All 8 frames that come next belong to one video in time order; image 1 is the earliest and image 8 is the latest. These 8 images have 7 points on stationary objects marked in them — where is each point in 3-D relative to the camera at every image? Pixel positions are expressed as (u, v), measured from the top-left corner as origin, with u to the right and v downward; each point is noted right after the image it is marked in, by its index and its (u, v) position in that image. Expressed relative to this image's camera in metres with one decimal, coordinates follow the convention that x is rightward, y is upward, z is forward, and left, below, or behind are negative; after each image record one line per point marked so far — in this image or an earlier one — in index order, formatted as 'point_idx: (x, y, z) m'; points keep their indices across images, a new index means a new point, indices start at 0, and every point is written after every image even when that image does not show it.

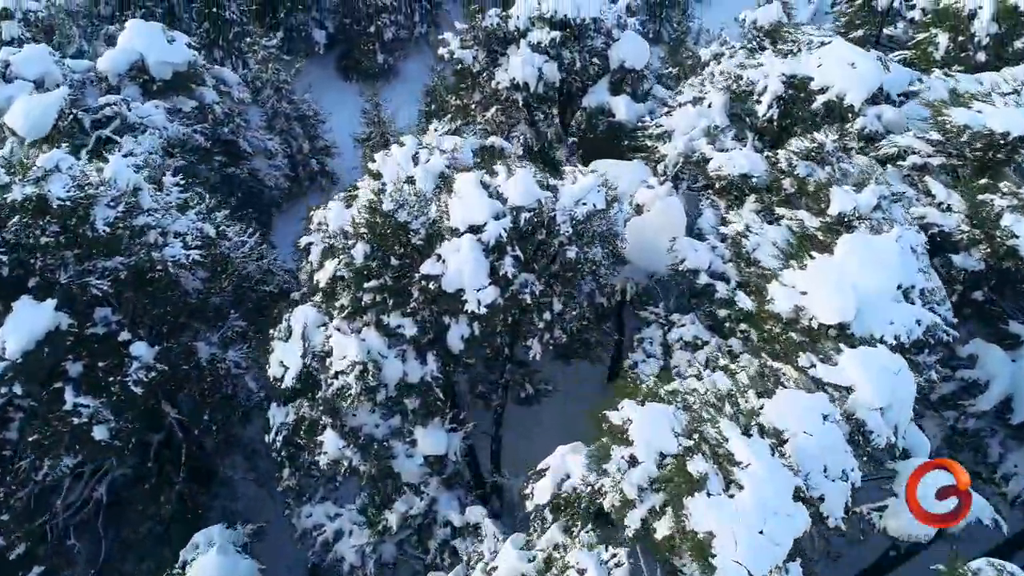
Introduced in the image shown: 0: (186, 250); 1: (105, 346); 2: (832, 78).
0: (-7.1, +0.8, +16.0) m
1: (-8.4, -1.2, +15.1) m
2: (+7.4, +4.9, +16.9) m
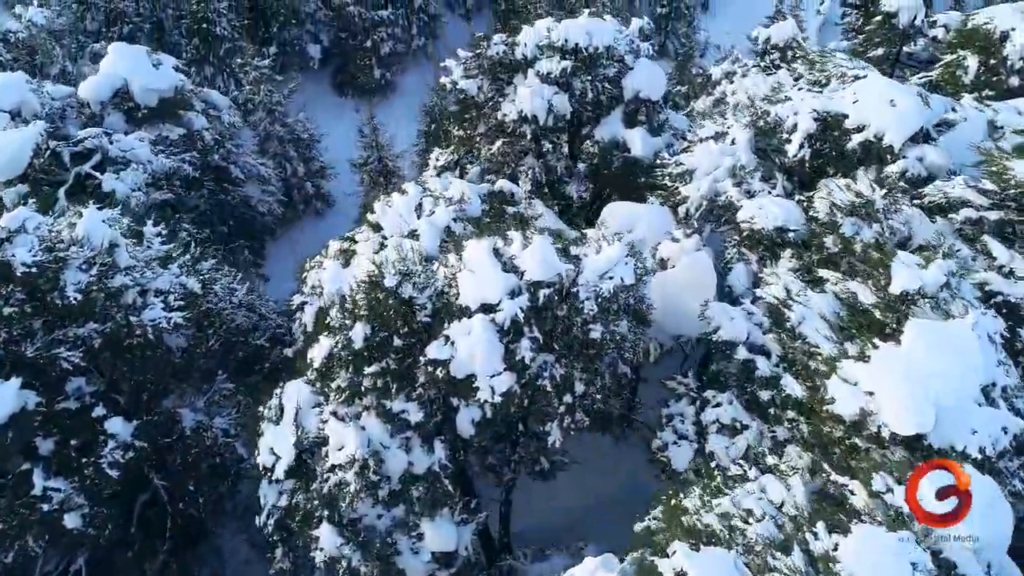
0: (-6.9, -0.5, +14.6) m
1: (-8.1, -2.5, +13.7) m
2: (+7.6, +3.7, +15.6) m
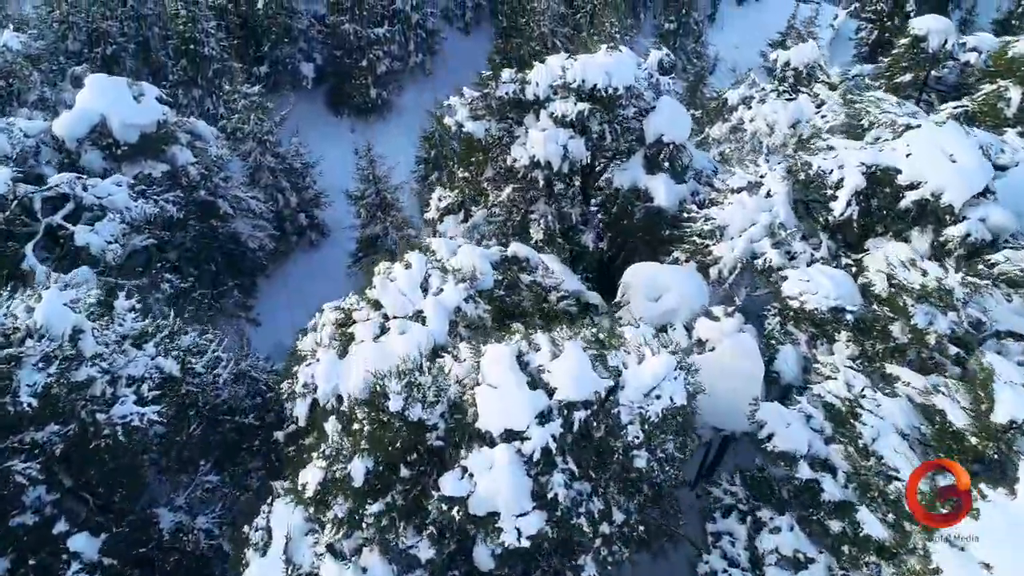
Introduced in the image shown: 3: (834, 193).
0: (-6.5, -2.0, +12.9) m
1: (-7.8, -4.1, +12.0) m
2: (+7.9, +2.2, +14.0) m
3: (+6.7, +2.0, +15.2) m
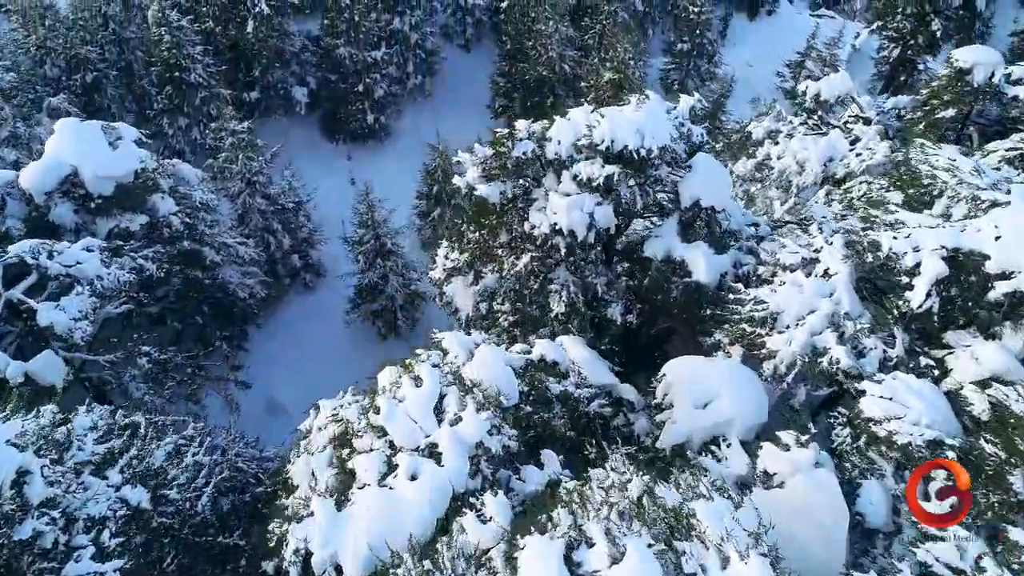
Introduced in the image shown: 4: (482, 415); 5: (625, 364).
0: (-6.1, -3.9, +10.8) m
1: (-7.3, -6.0, +9.9) m
2: (+8.3, +0.5, +12.0) m
3: (+7.1, +0.2, +13.2) m
4: (-0.4, -1.8, +10.7) m
5: (+2.8, -1.9, +17.8) m
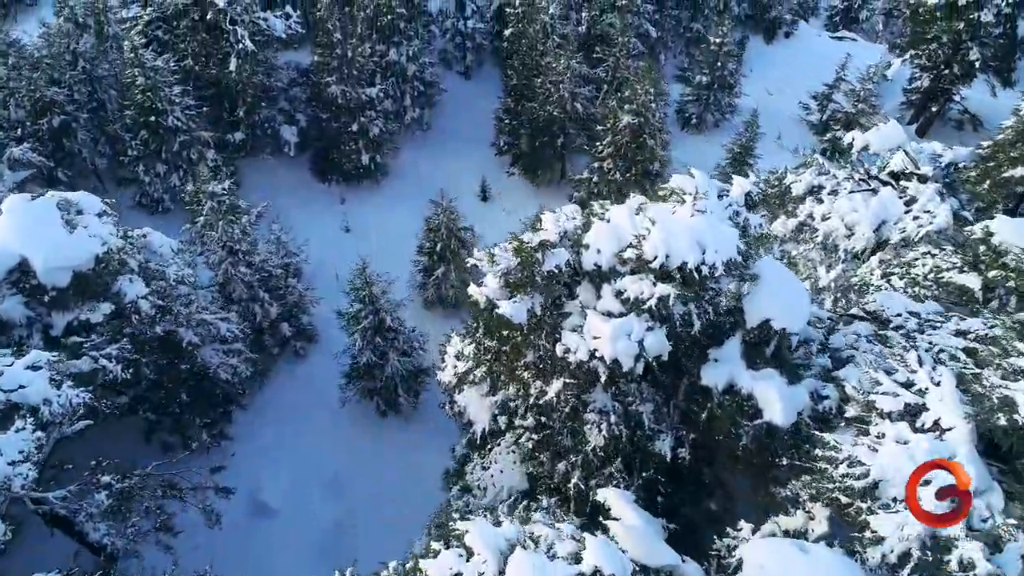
0: (-5.4, -6.5, +7.9) m
1: (-6.6, -8.6, +7.0) m
2: (+8.9, -2.0, +9.2) m
3: (+7.7, -2.3, +10.4) m
4: (+0.2, -4.4, +7.9) m
5: (+3.3, -4.4, +15.0) m
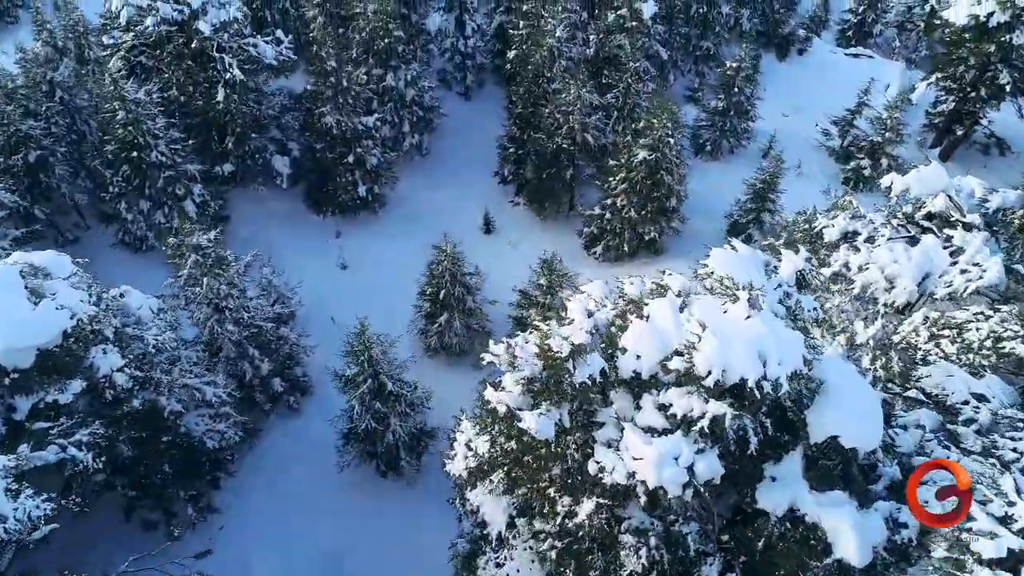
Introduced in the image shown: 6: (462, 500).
0: (-5.0, -8.2, +6.1) m
1: (-6.1, -10.3, +5.1) m
2: (+9.3, -3.7, +7.4) m
3: (+8.1, -4.0, +8.6) m
4: (+0.6, -6.1, +6.0) m
5: (+3.7, -6.1, +13.2) m
6: (-1.1, -4.6, +15.9) m
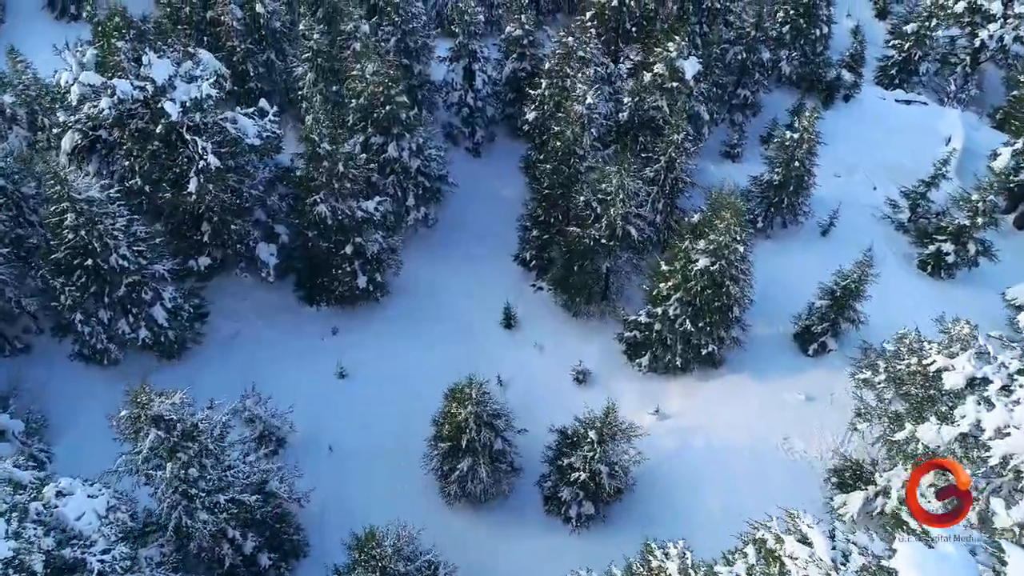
0: (-3.5, -12.4, +1.4) m
1: (-4.7, -14.5, +0.5) m
2: (+10.7, -7.7, +2.9) m
3: (+9.4, -8.0, +4.1) m
4: (+2.0, -10.2, +1.5) m
5: (+5.1, -10.2, +8.7) m
6: (+0.2, -8.7, +11.3) m
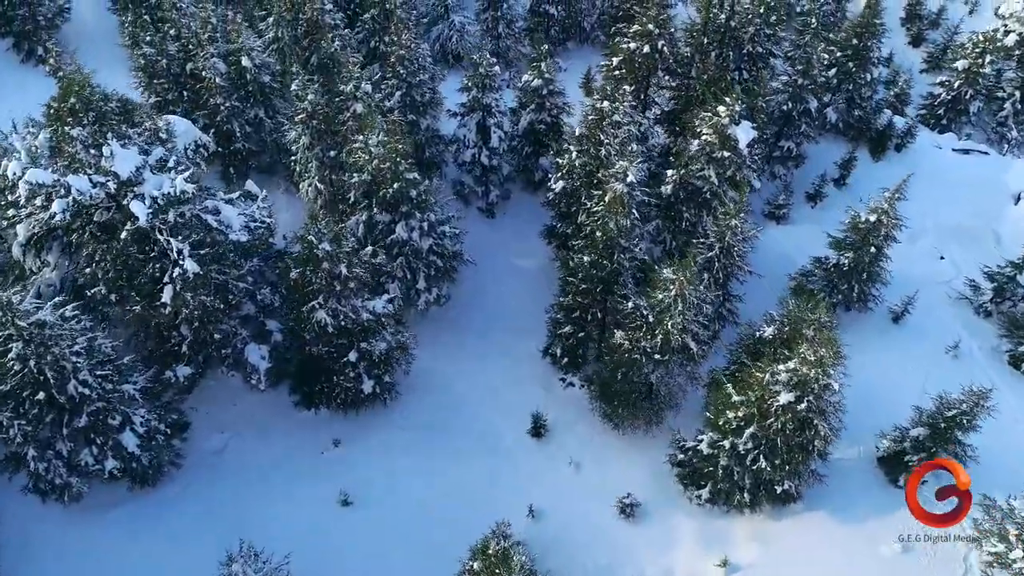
0: (-2.2, -16.0, -2.5) m
1: (-3.3, -18.1, -3.5) m
2: (+12.0, -11.1, -0.9) m
3: (+10.7, -11.4, +0.3) m
4: (+3.3, -13.7, -2.4) m
5: (+6.3, -13.6, +4.8) m
6: (+1.4, -12.2, +7.4) m
